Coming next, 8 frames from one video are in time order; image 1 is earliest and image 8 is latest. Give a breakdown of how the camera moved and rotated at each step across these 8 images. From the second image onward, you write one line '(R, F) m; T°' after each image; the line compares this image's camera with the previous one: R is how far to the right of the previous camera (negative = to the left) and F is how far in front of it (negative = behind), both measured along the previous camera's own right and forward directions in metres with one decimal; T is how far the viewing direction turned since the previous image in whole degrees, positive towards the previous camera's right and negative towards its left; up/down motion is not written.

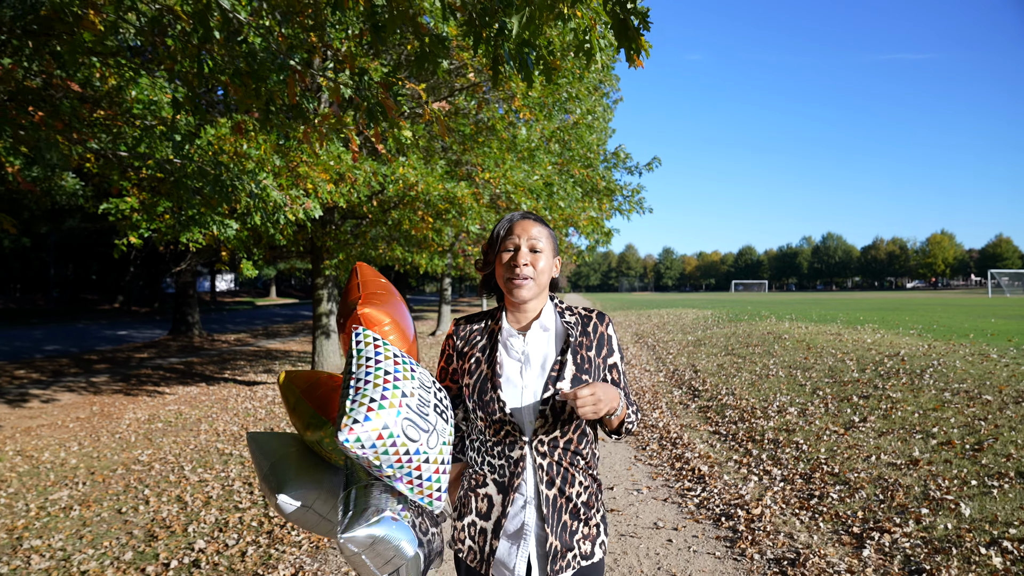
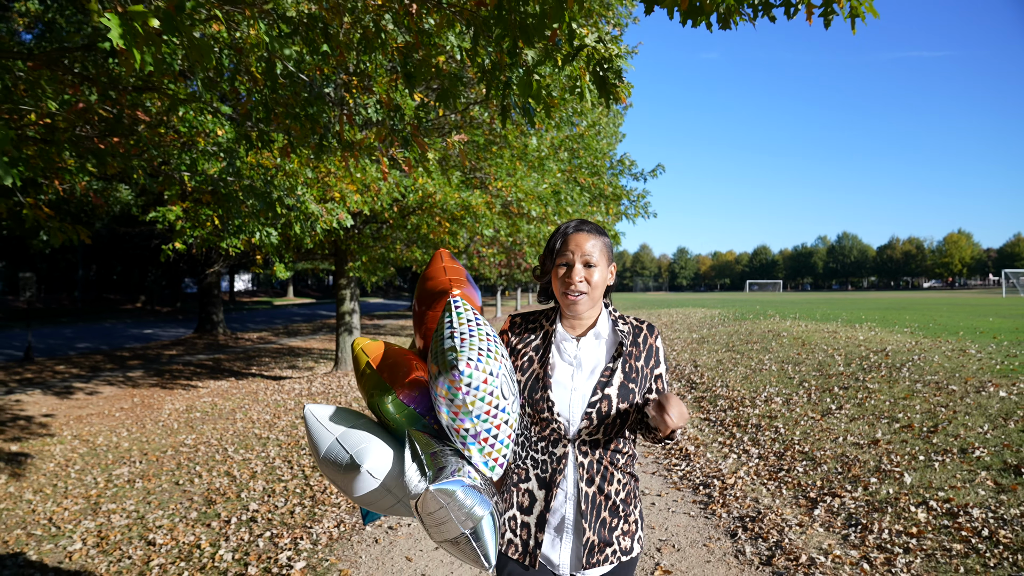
(+0.1, -0.9) m; -1°
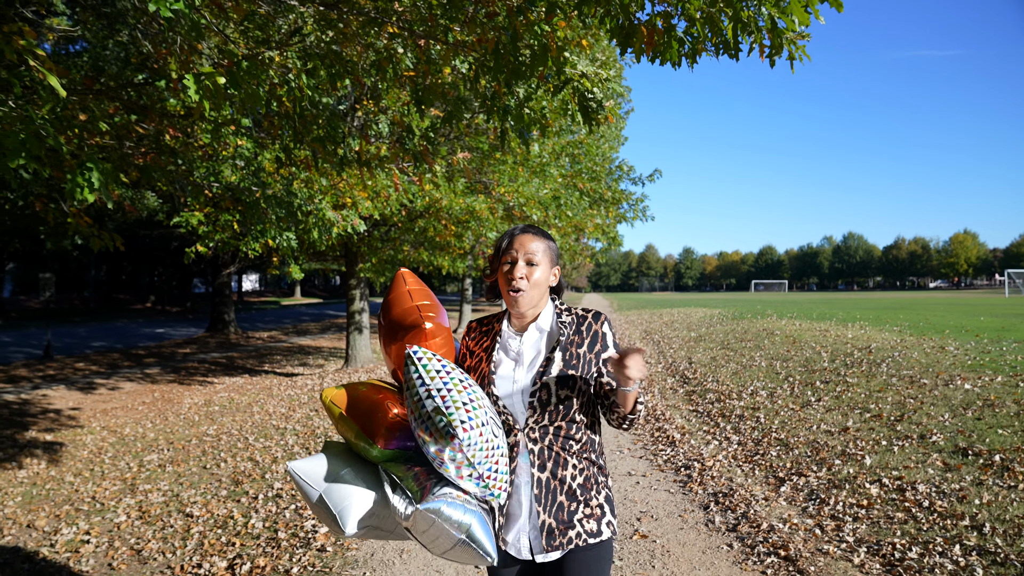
(+0.1, -0.7) m; -1°
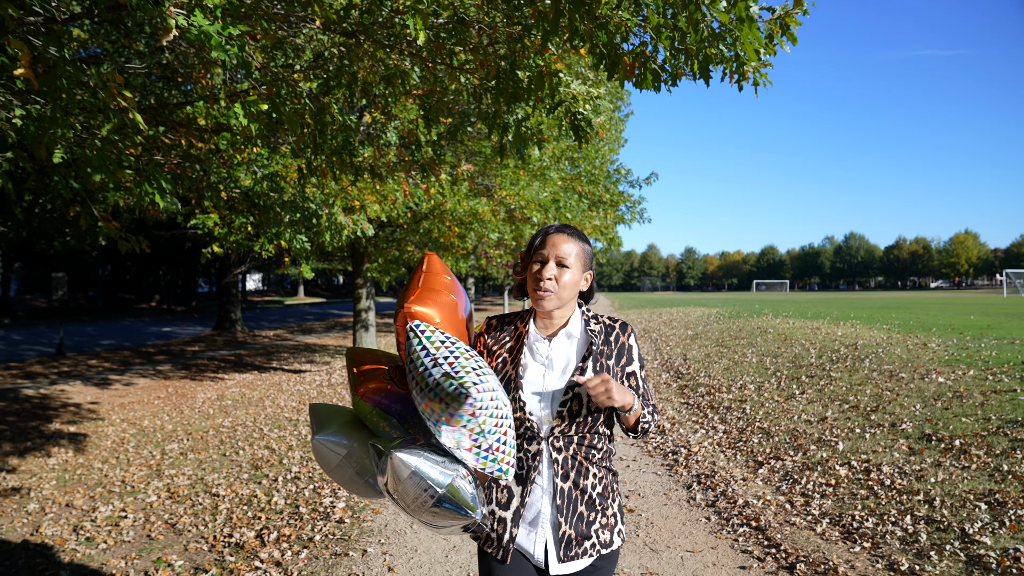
(0.0, -0.6) m; 0°
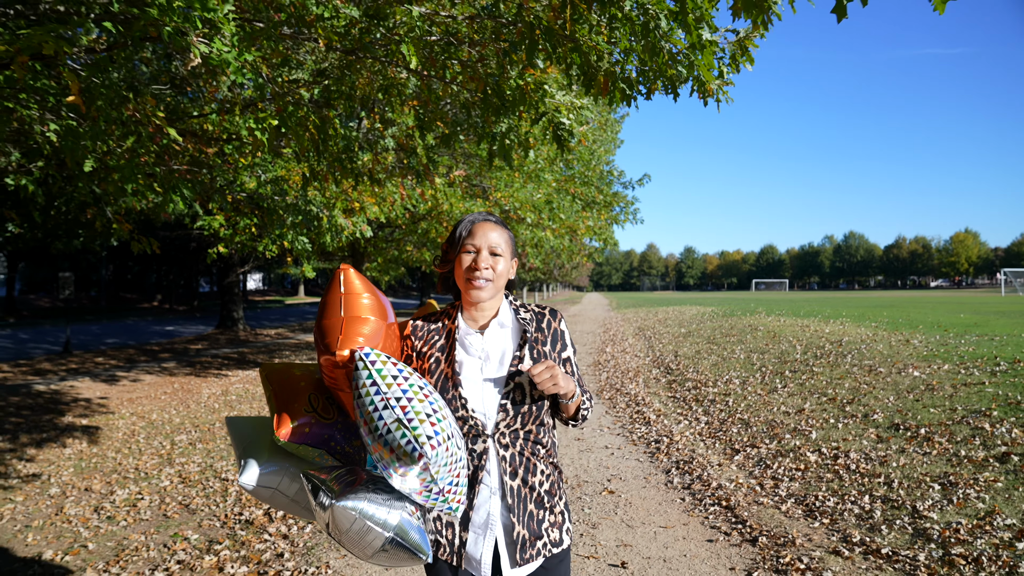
(+0.1, -0.4) m; 0°
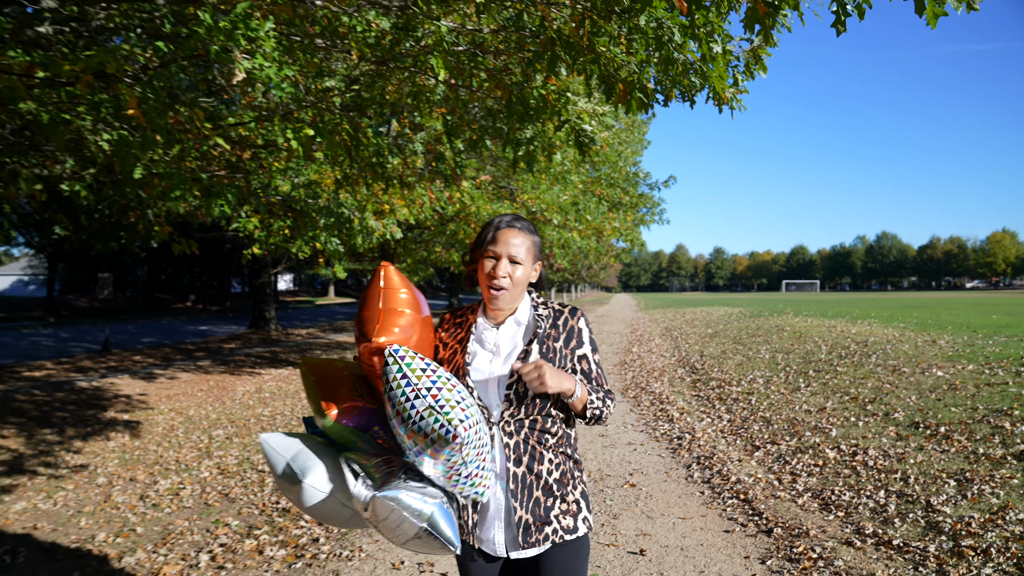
(0.0, -0.2) m; -2°
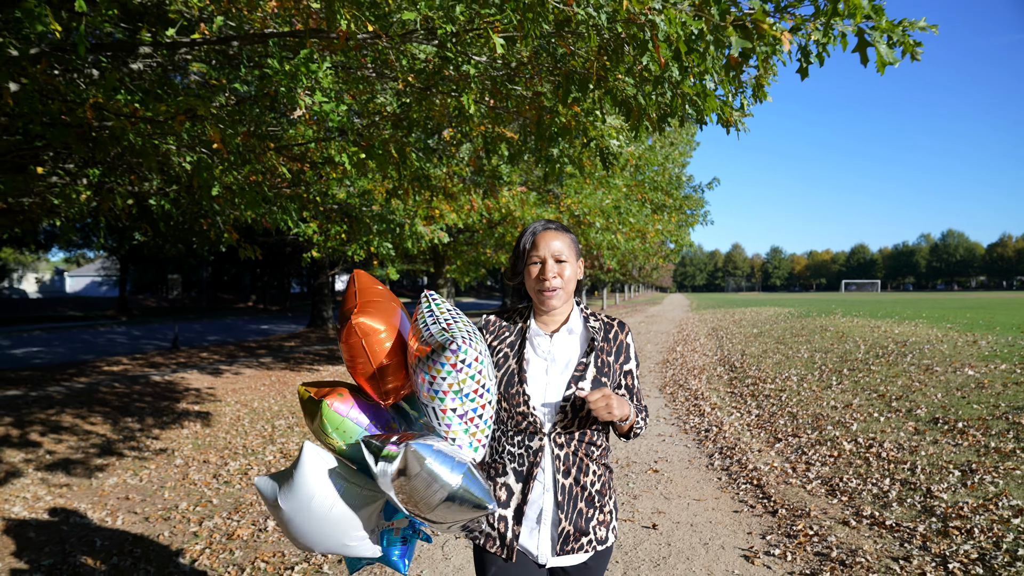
(+0.2, -0.6) m; -4°
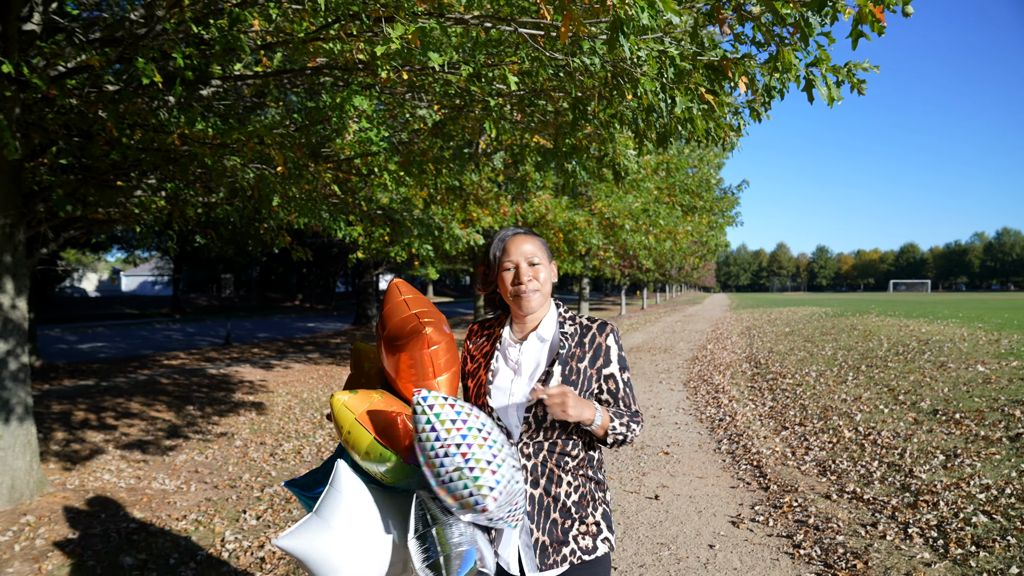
(+0.2, -0.8) m; -4°
